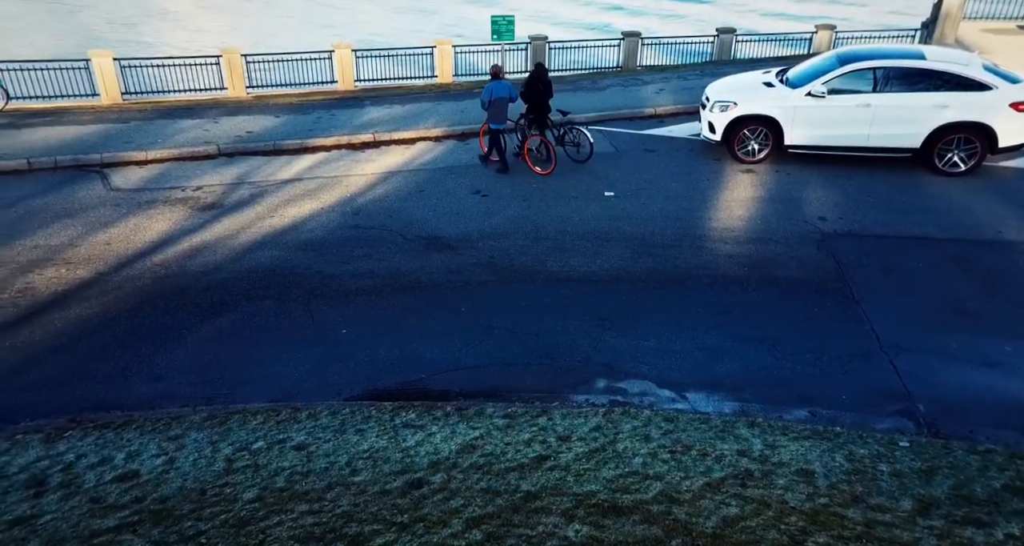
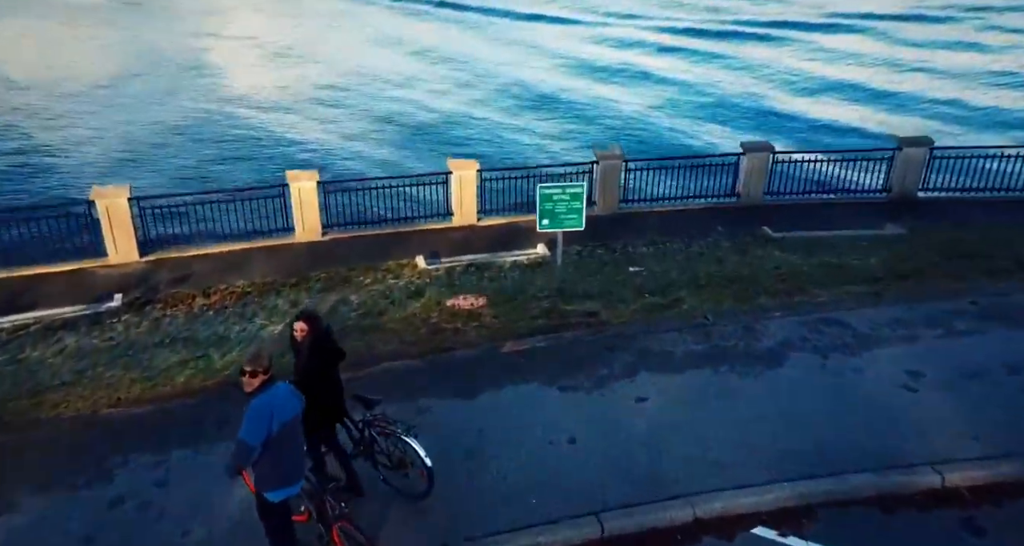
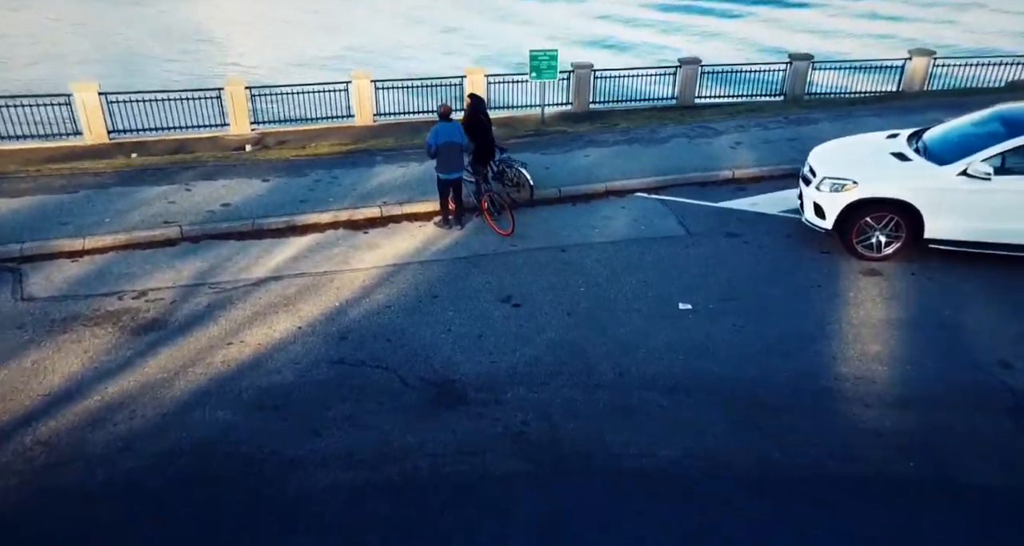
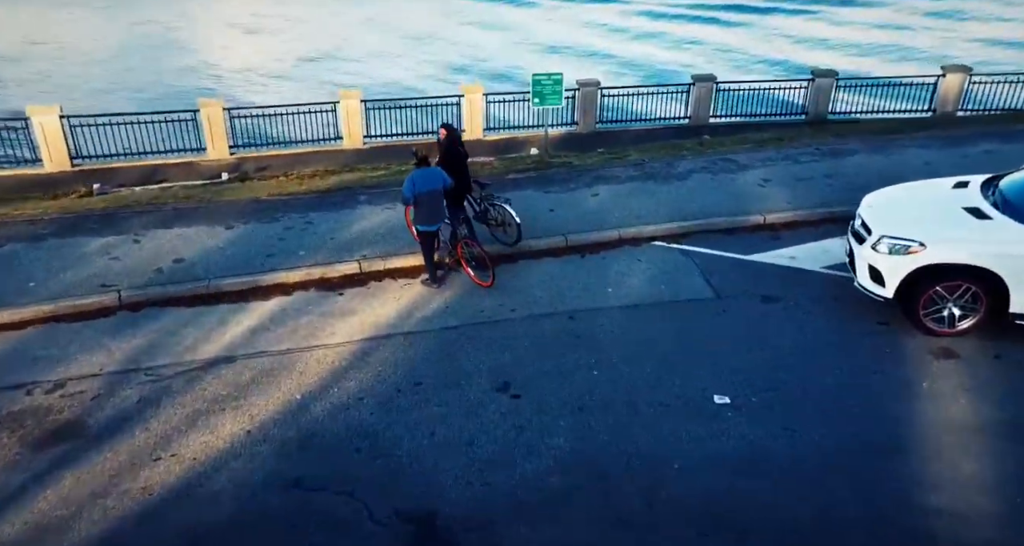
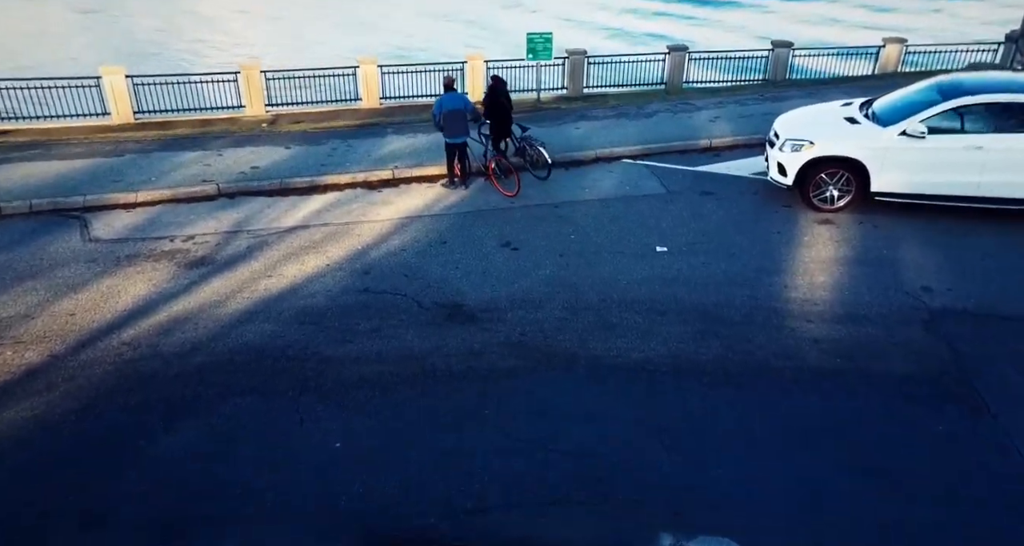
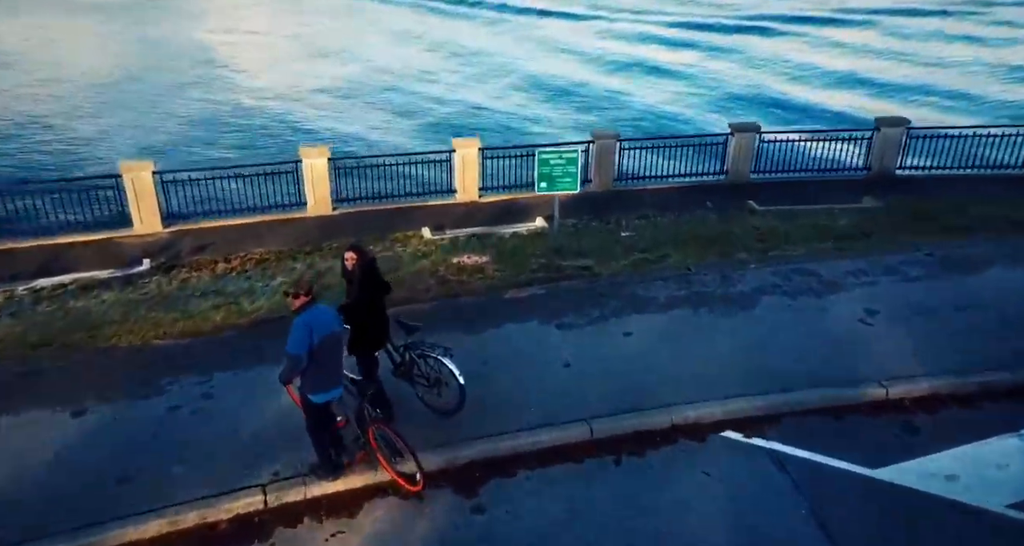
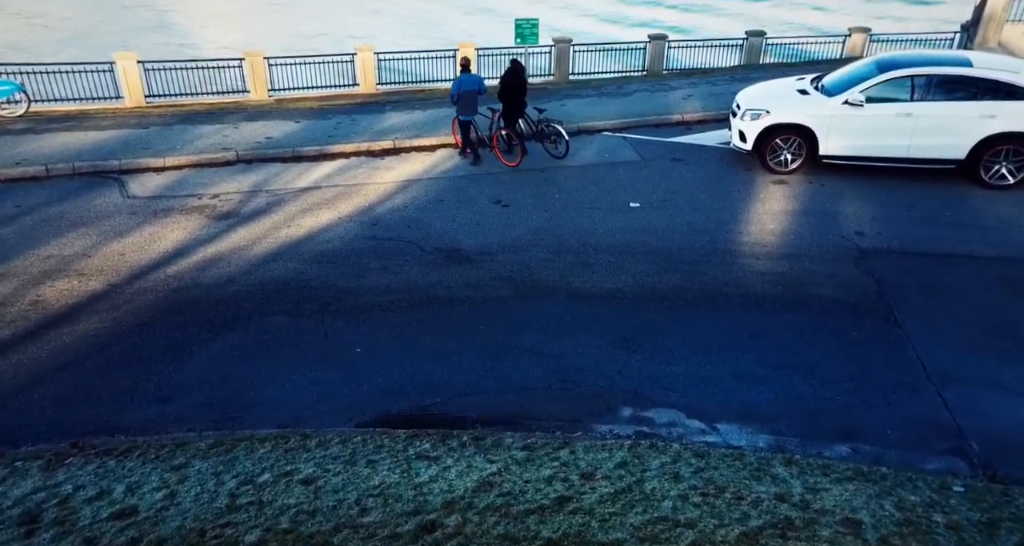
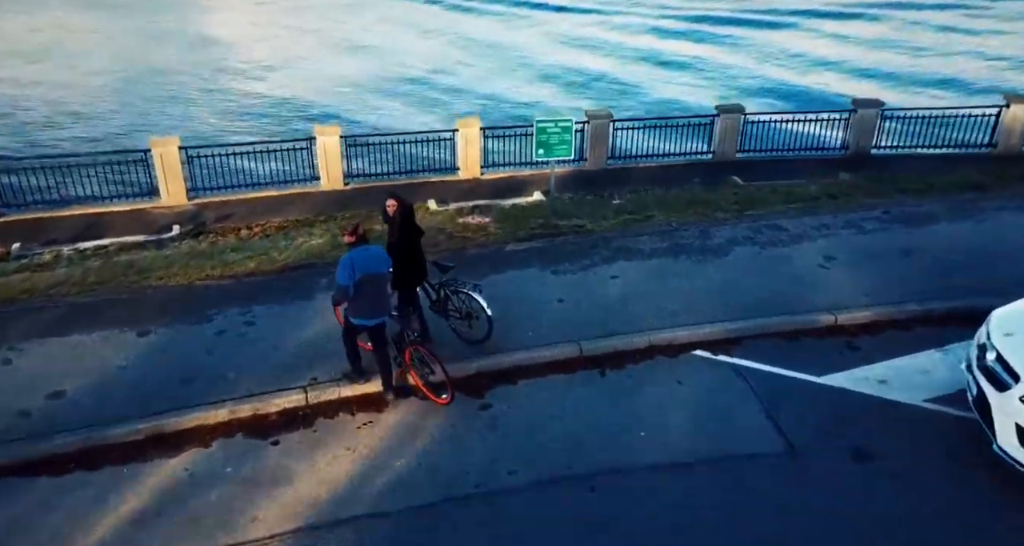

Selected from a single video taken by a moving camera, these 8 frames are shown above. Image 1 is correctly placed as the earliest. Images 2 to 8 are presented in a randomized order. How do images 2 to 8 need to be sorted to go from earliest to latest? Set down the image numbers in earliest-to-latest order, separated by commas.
7, 5, 3, 4, 8, 6, 2
